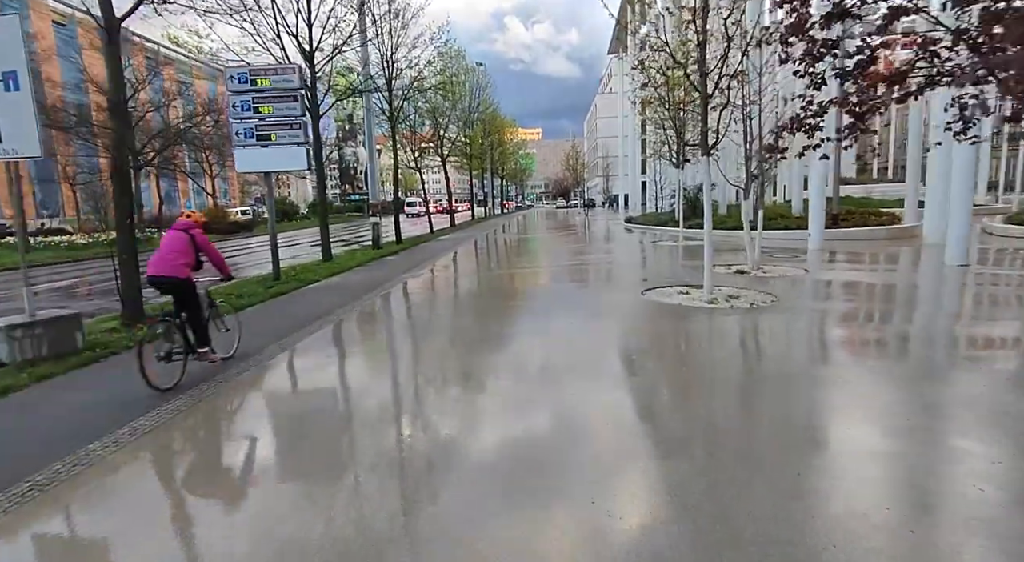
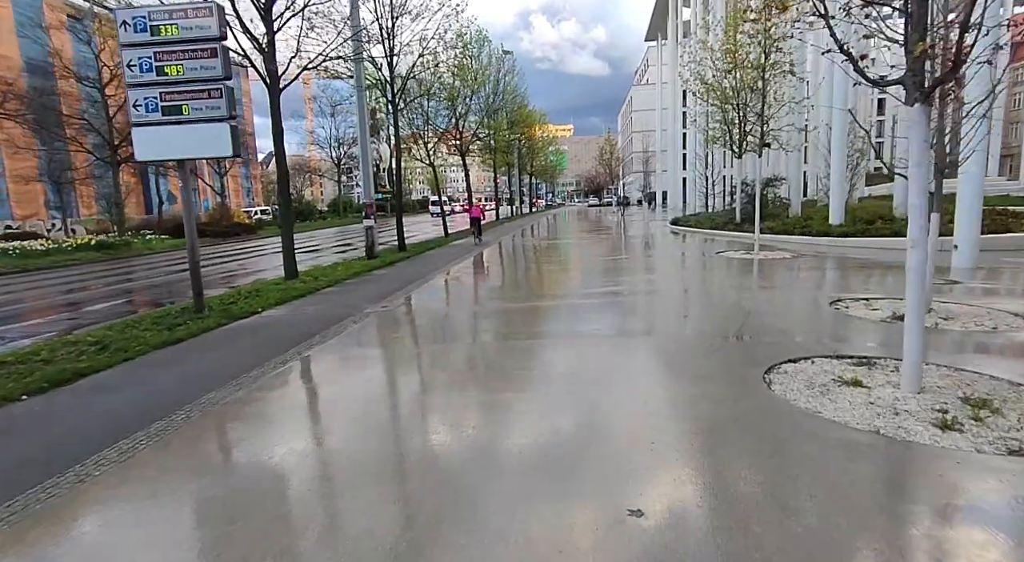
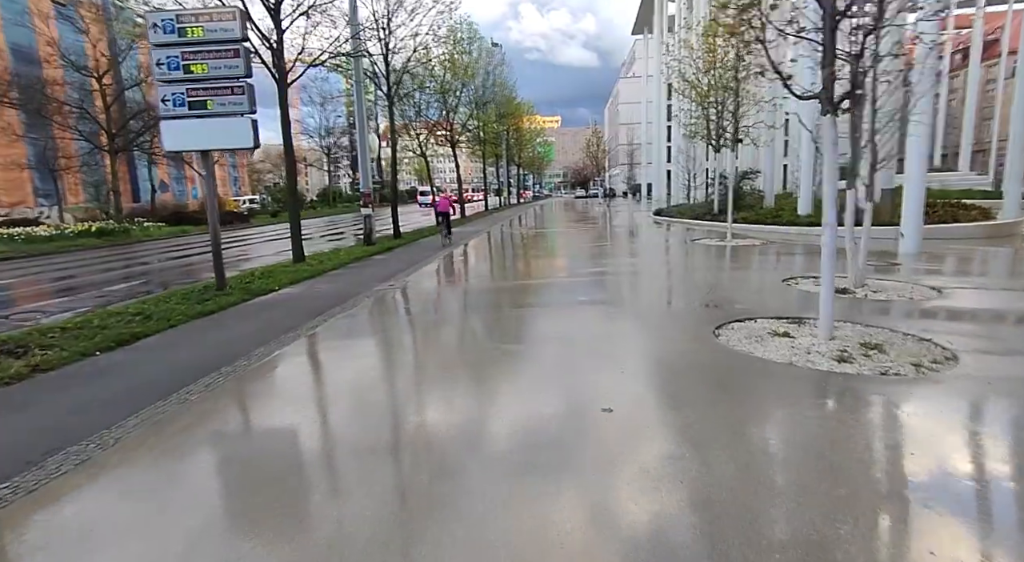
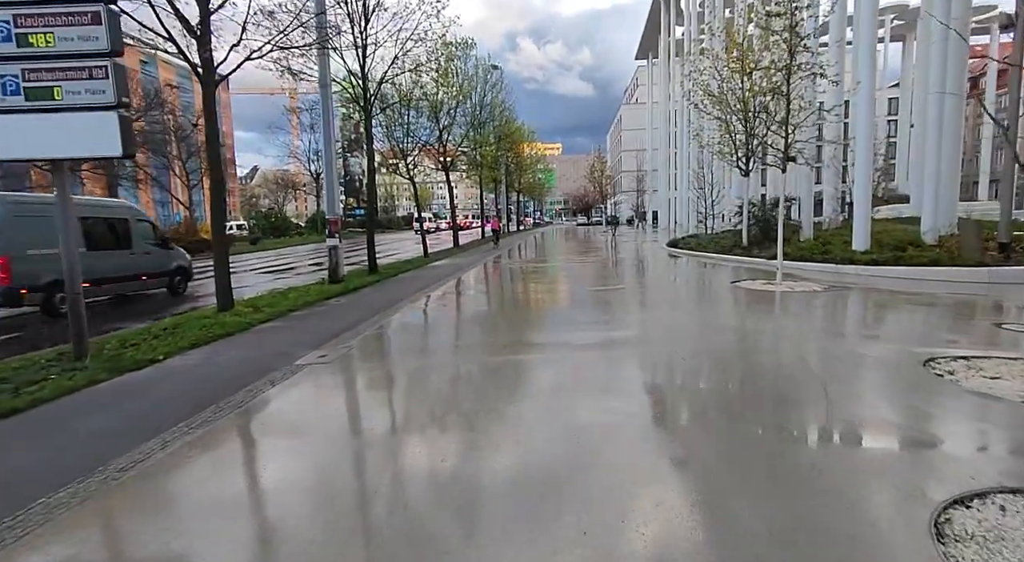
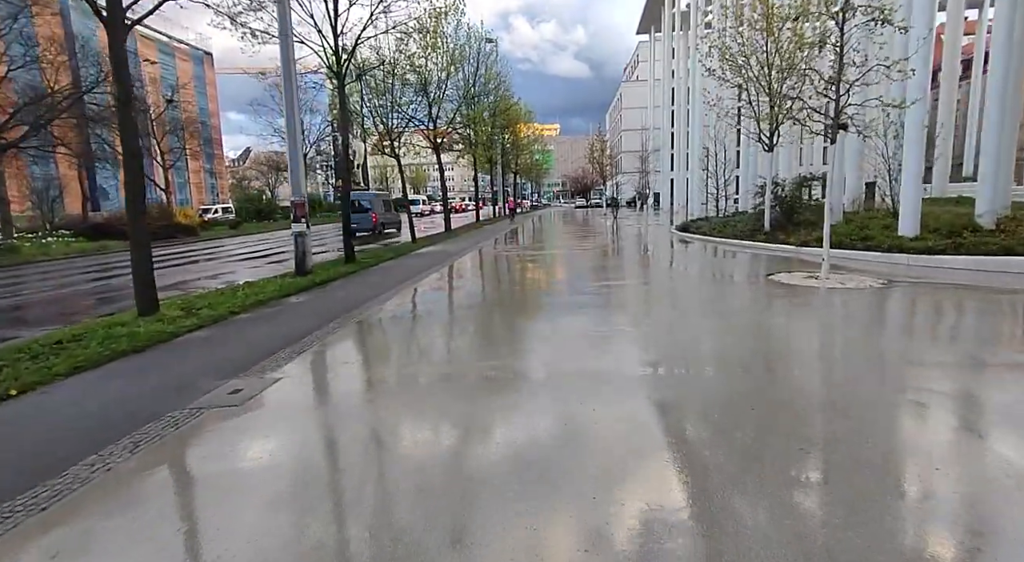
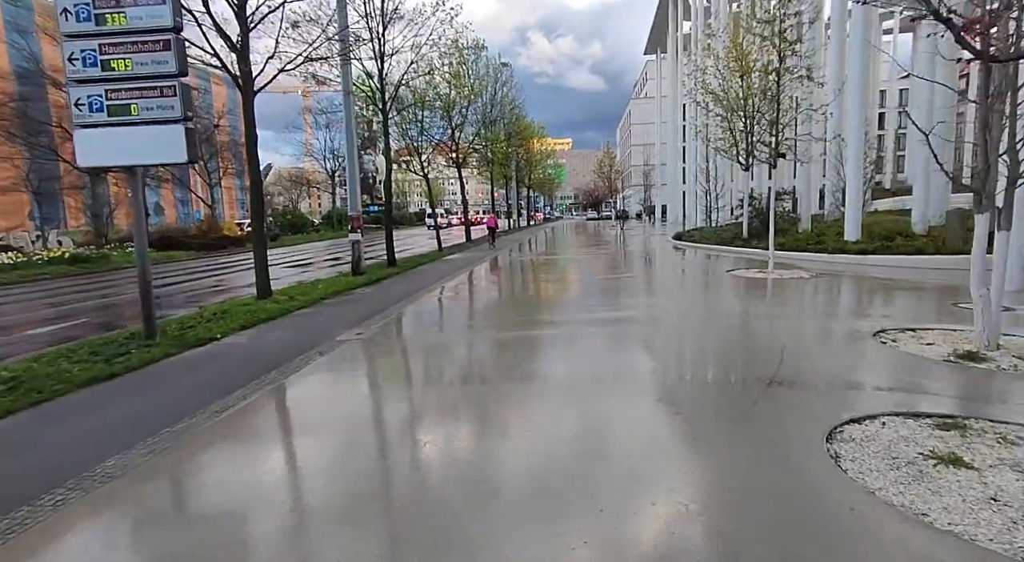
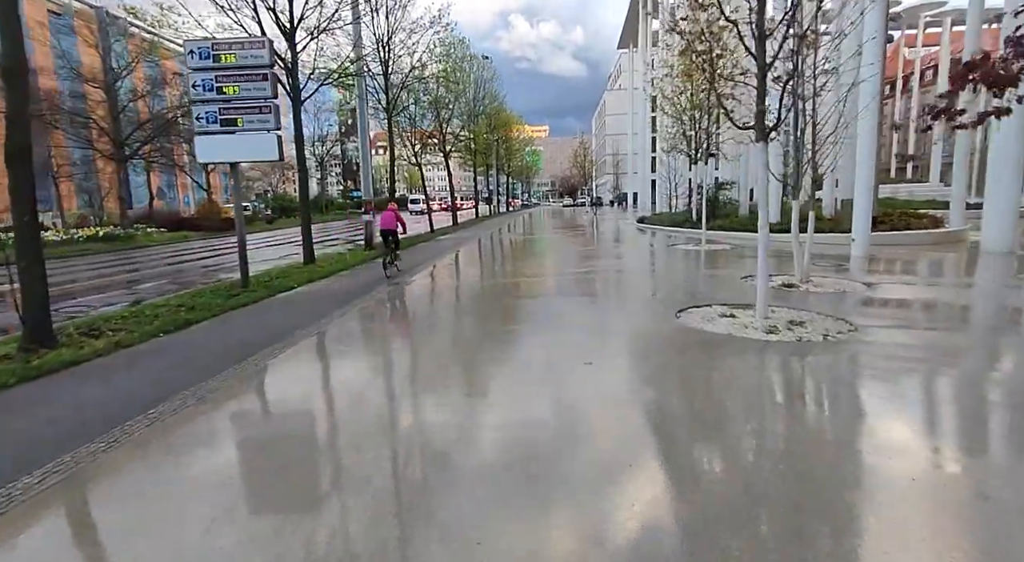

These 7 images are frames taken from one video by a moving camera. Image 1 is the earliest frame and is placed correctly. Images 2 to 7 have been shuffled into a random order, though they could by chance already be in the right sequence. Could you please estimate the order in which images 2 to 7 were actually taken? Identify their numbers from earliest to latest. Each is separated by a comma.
7, 3, 2, 6, 4, 5
